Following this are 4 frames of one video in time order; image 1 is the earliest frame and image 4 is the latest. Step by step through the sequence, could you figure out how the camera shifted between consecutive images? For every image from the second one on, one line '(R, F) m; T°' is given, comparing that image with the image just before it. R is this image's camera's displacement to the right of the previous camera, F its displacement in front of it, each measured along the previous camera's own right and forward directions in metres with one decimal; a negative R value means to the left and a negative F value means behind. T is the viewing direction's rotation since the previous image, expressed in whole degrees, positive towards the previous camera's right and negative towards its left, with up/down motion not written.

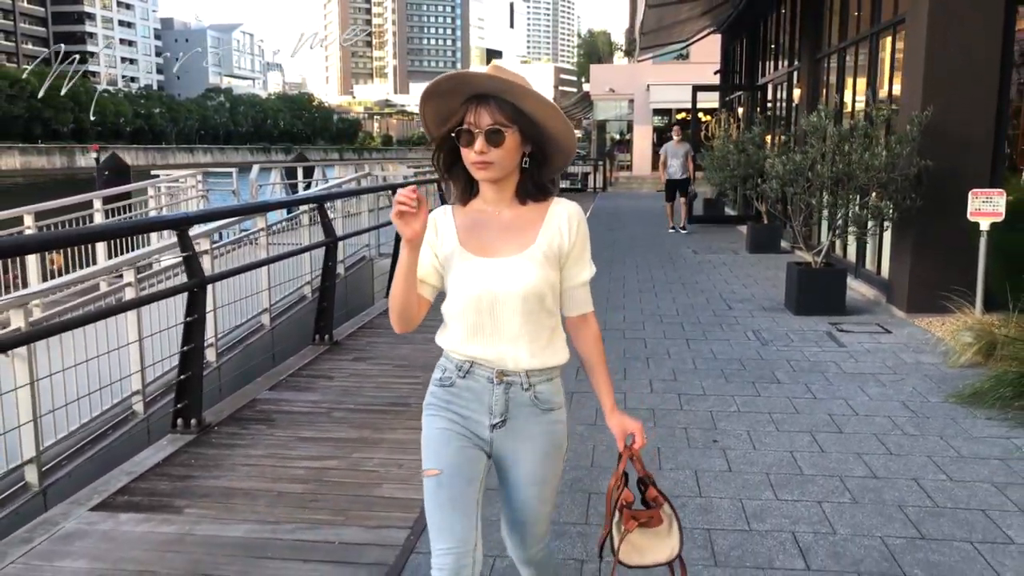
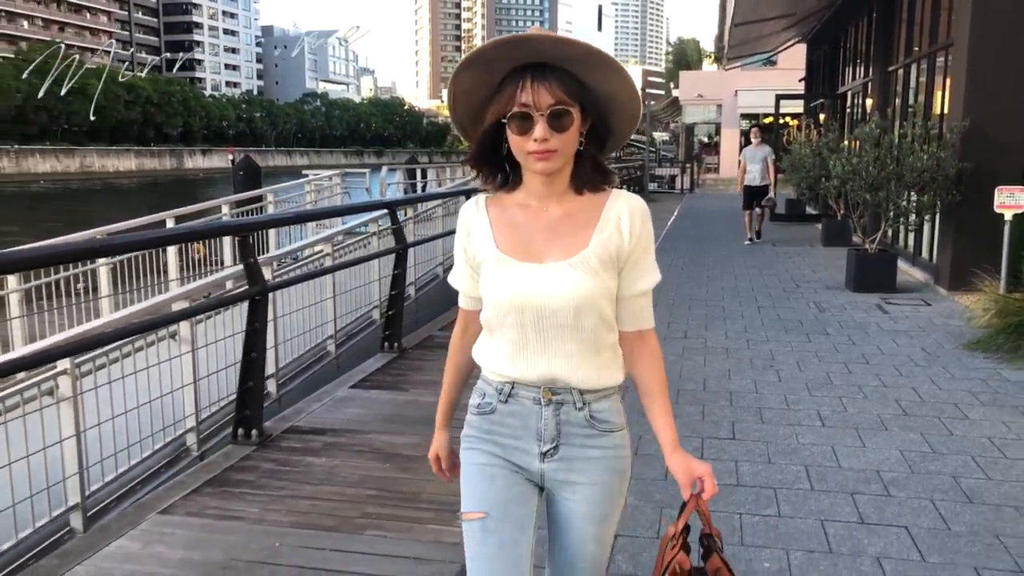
(-0.2, -1.6) m; -5°
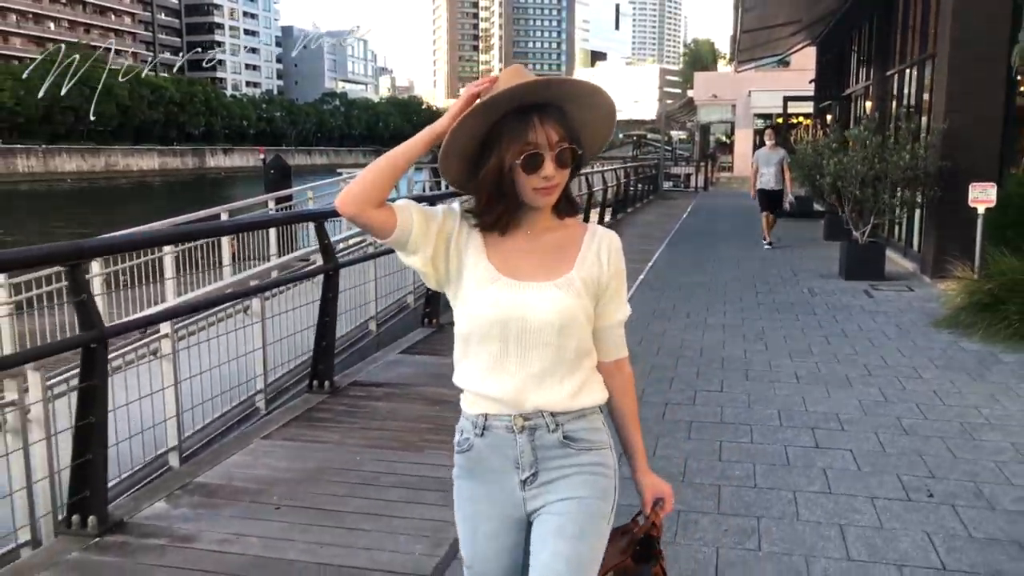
(-0.1, -0.8) m; -1°
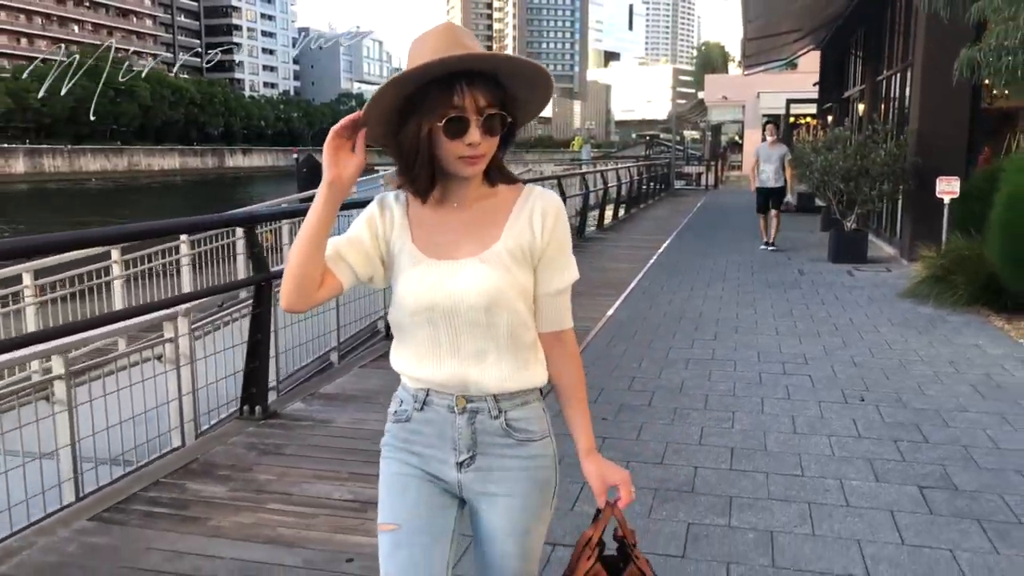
(-0.2, -1.2) m; -1°
